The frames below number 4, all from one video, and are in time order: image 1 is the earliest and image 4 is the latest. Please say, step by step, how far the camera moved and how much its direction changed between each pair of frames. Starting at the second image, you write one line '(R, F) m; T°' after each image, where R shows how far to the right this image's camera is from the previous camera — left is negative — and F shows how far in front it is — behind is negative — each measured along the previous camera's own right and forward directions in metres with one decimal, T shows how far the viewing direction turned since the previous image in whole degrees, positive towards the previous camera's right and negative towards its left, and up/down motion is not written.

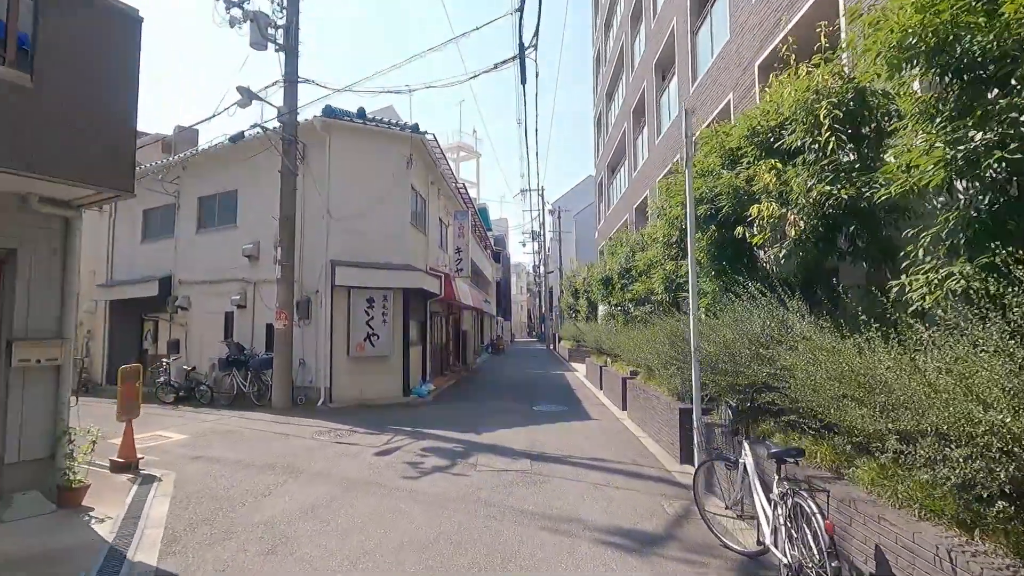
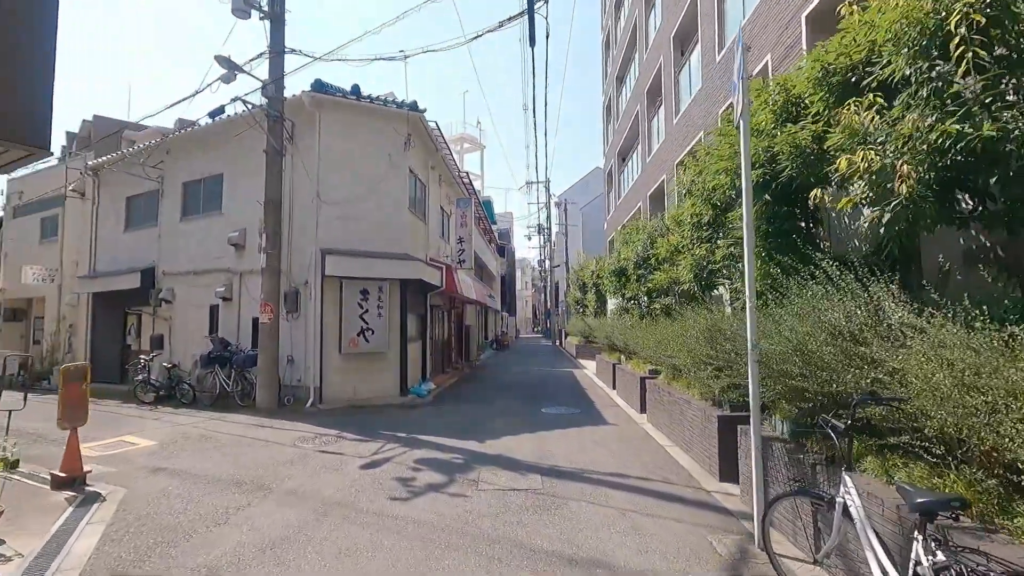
(0.0, +1.0) m; 0°
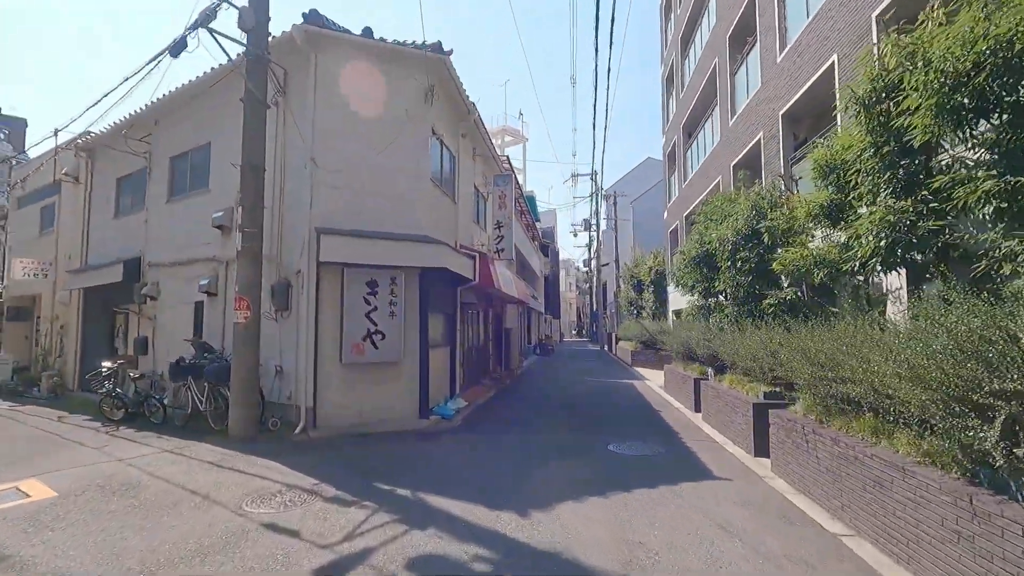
(-0.2, +2.8) m; -5°
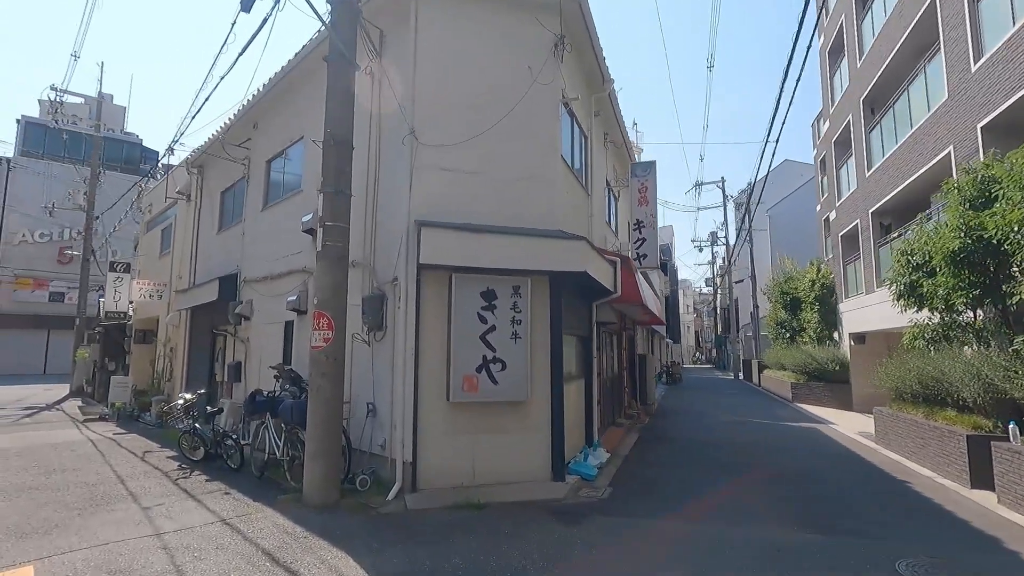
(-0.8, +2.5) m; -11°
